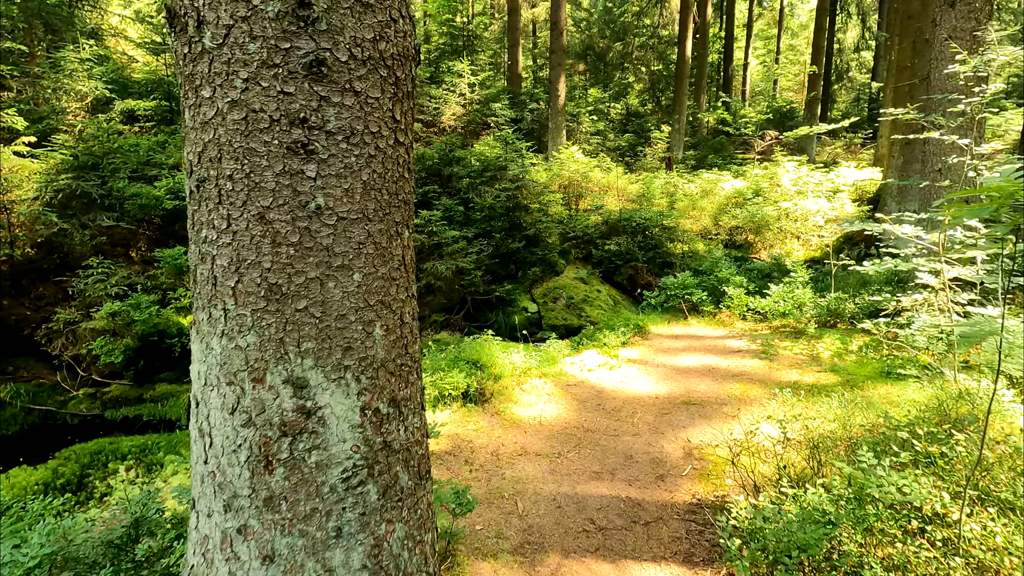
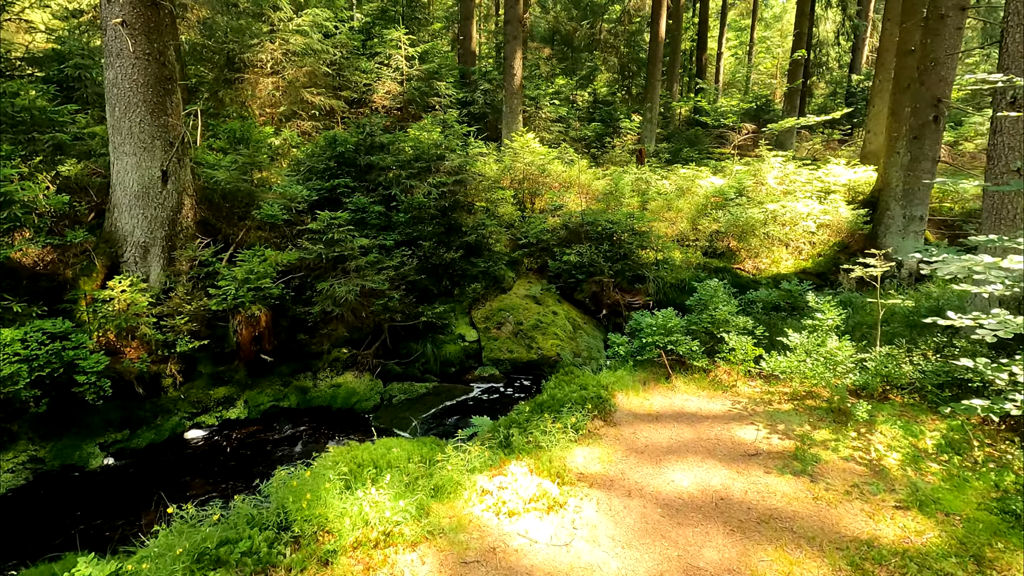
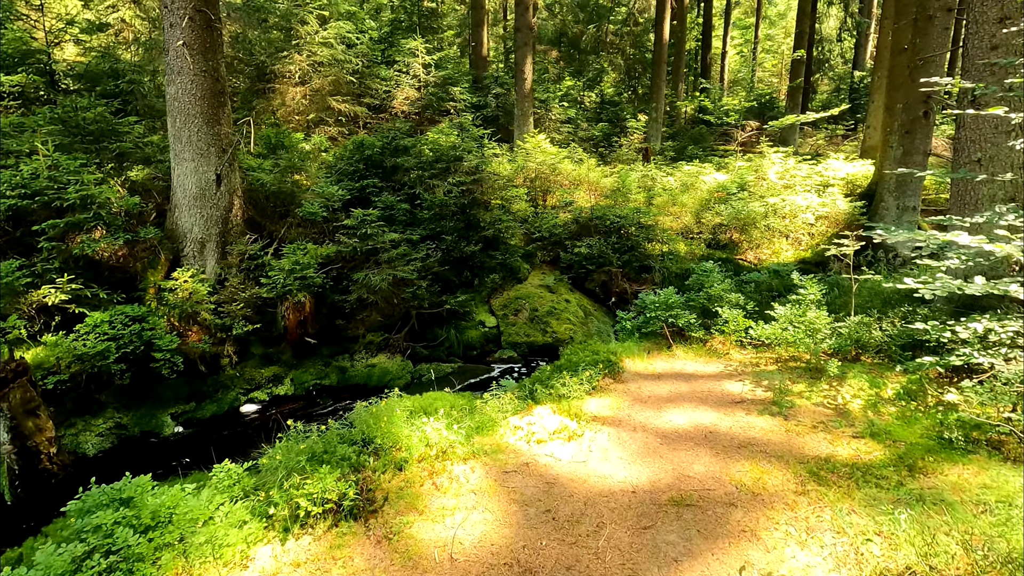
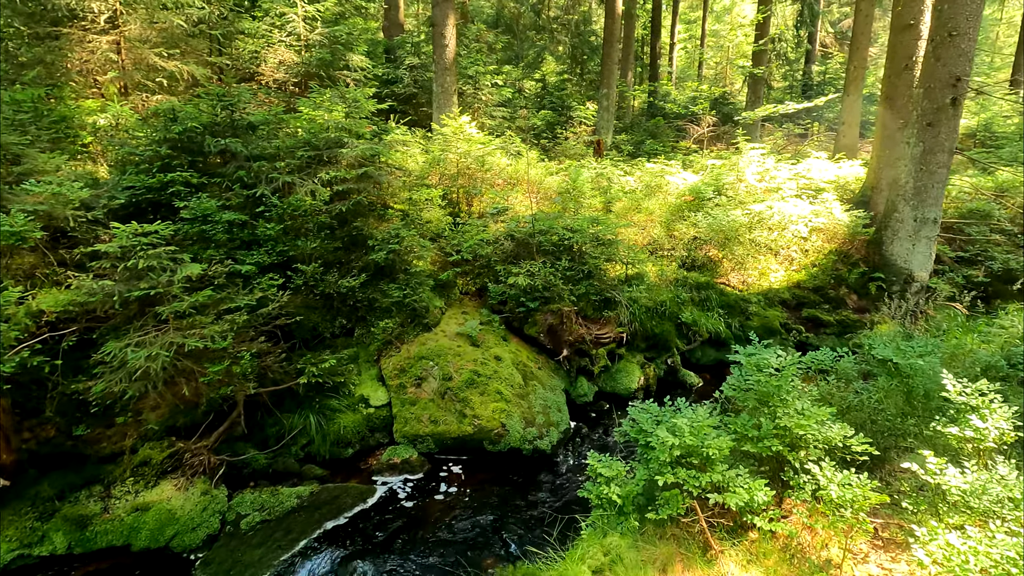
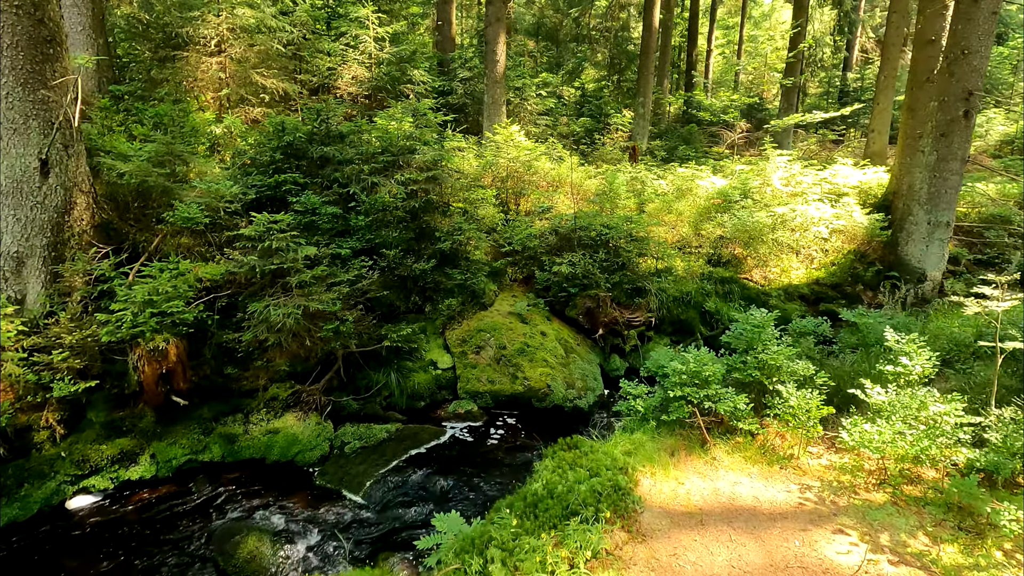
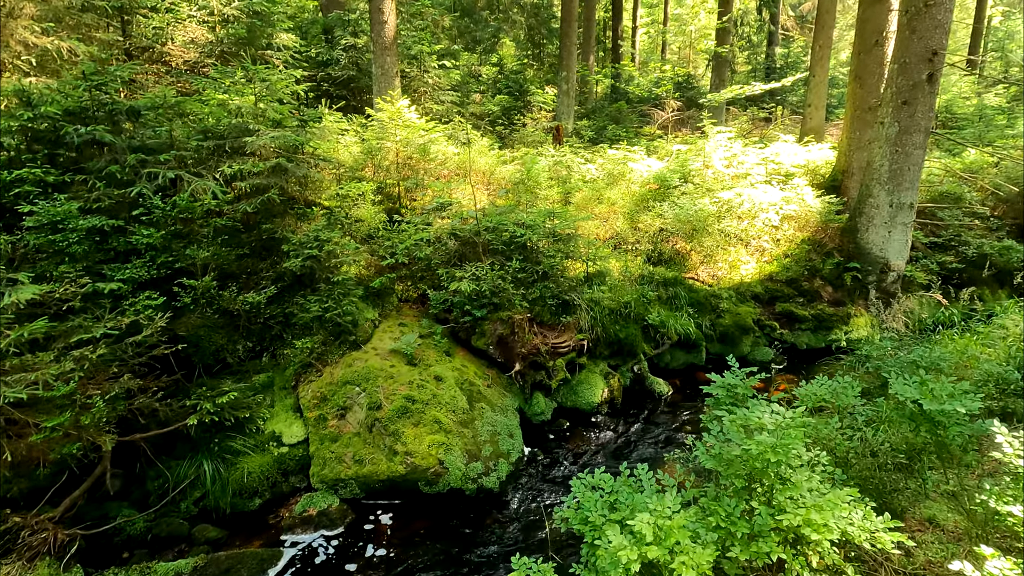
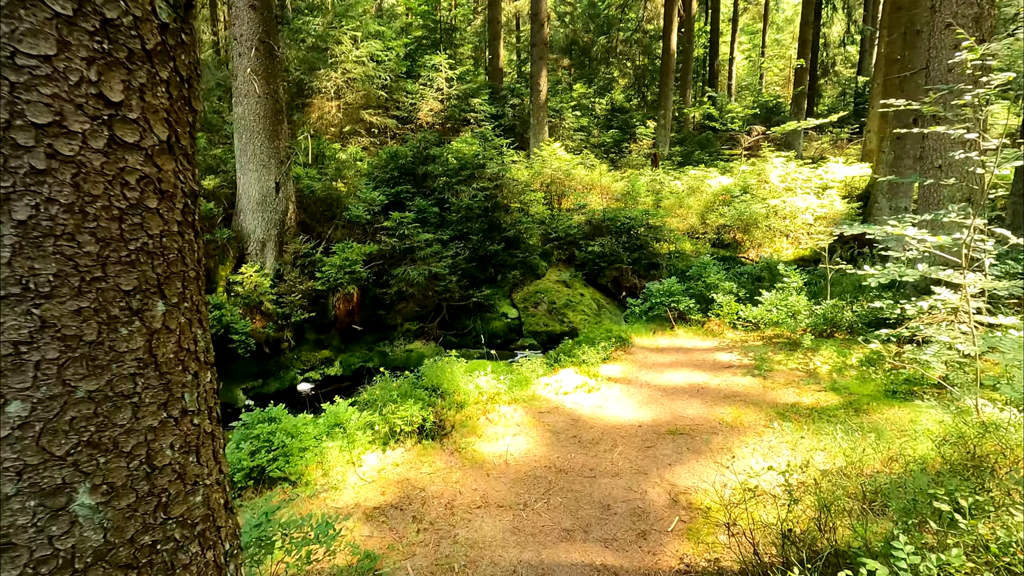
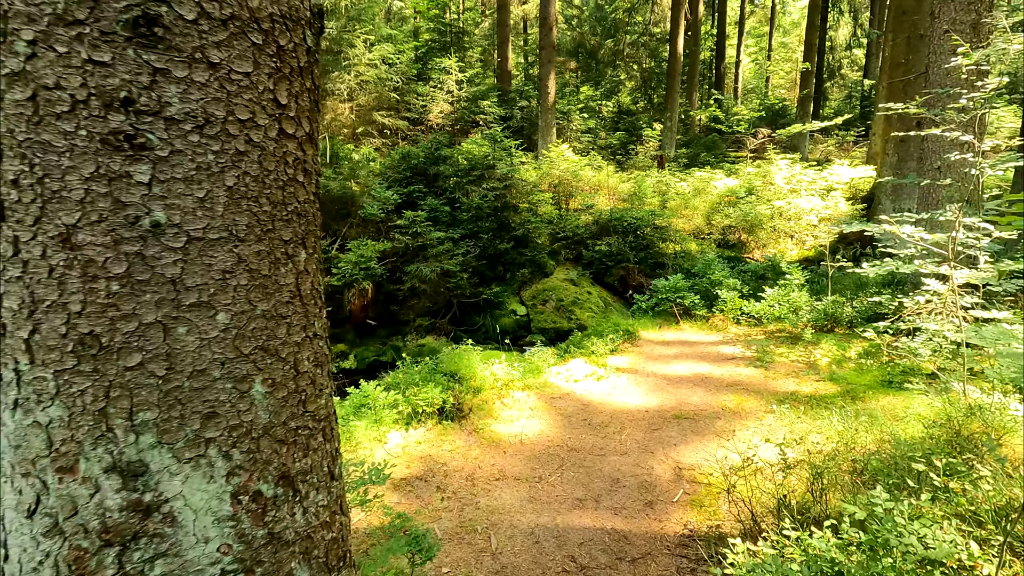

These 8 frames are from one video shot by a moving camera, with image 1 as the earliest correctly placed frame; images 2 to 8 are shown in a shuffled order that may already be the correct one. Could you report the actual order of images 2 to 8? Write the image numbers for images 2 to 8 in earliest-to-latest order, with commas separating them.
8, 7, 3, 2, 5, 4, 6
